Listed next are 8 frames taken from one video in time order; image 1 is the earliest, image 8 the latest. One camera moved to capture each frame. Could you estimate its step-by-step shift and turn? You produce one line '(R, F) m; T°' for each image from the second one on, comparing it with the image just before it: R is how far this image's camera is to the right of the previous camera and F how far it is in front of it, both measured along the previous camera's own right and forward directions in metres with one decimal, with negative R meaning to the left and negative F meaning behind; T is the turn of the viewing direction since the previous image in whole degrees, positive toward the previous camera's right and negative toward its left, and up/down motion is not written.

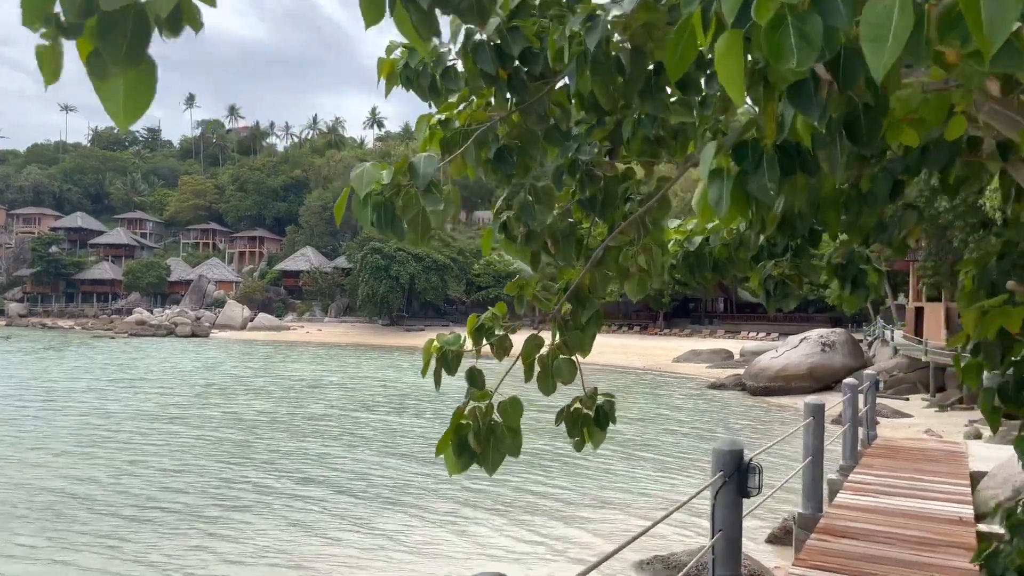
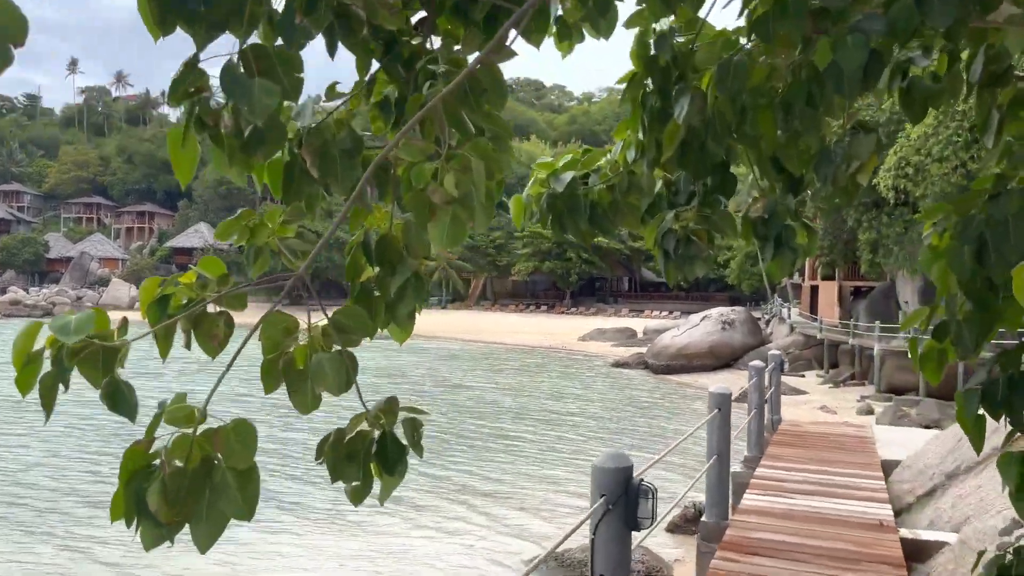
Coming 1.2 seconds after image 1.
(+0.2, +0.7) m; +7°
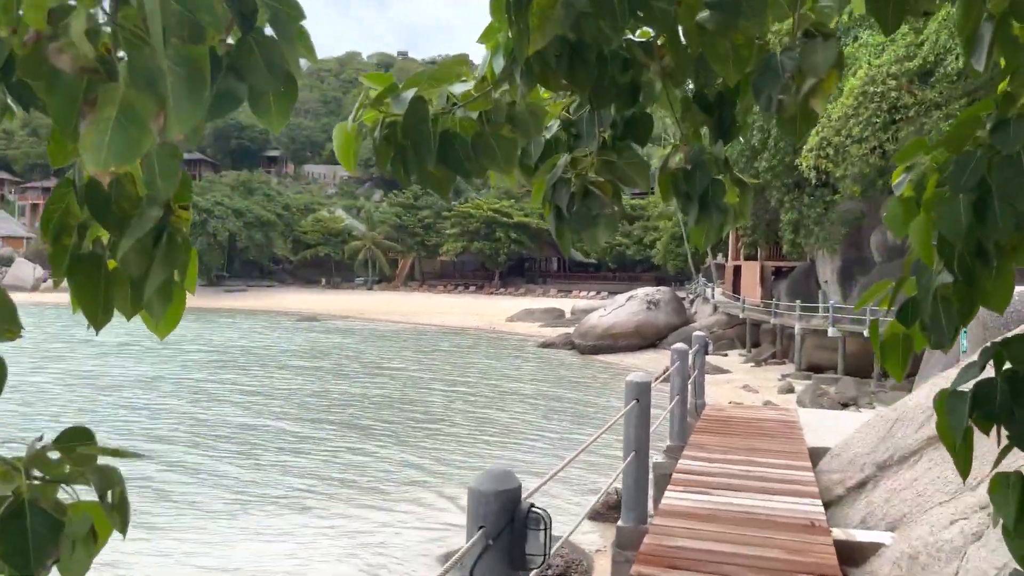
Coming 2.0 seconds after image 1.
(+0.1, +0.4) m; +5°
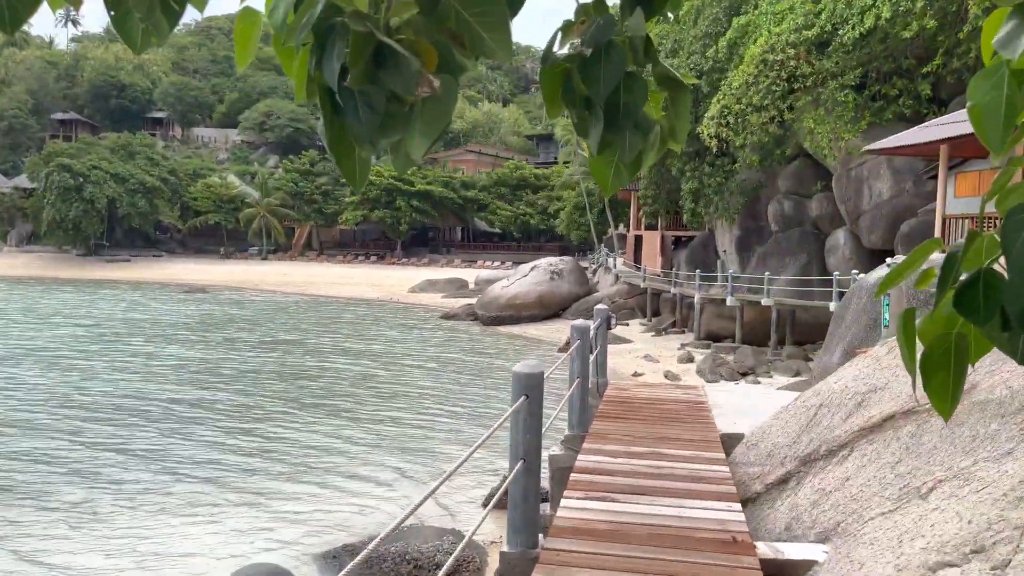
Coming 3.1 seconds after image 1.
(+0.1, +0.6) m; +7°
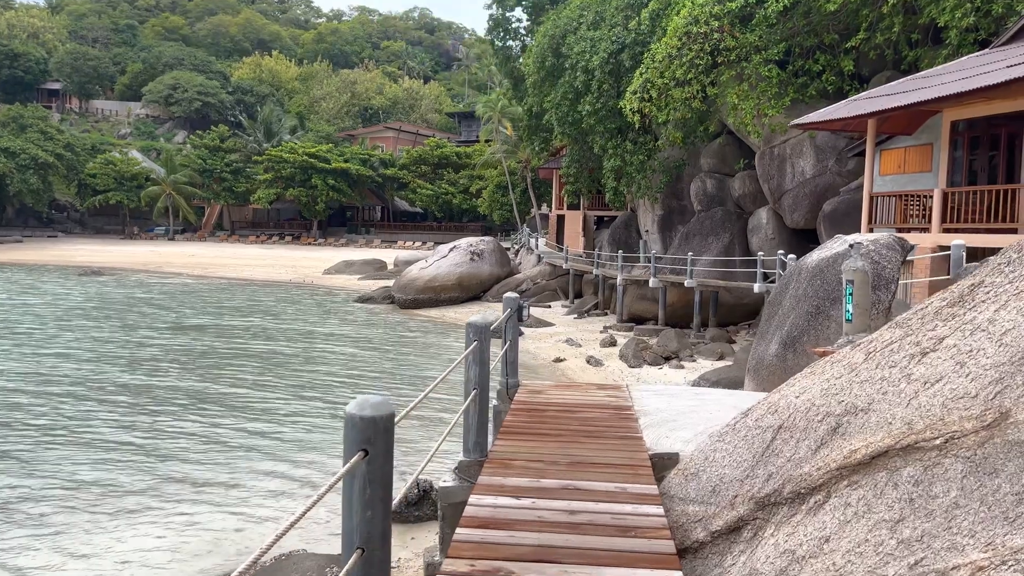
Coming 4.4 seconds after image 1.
(+0.2, +0.8) m; +5°
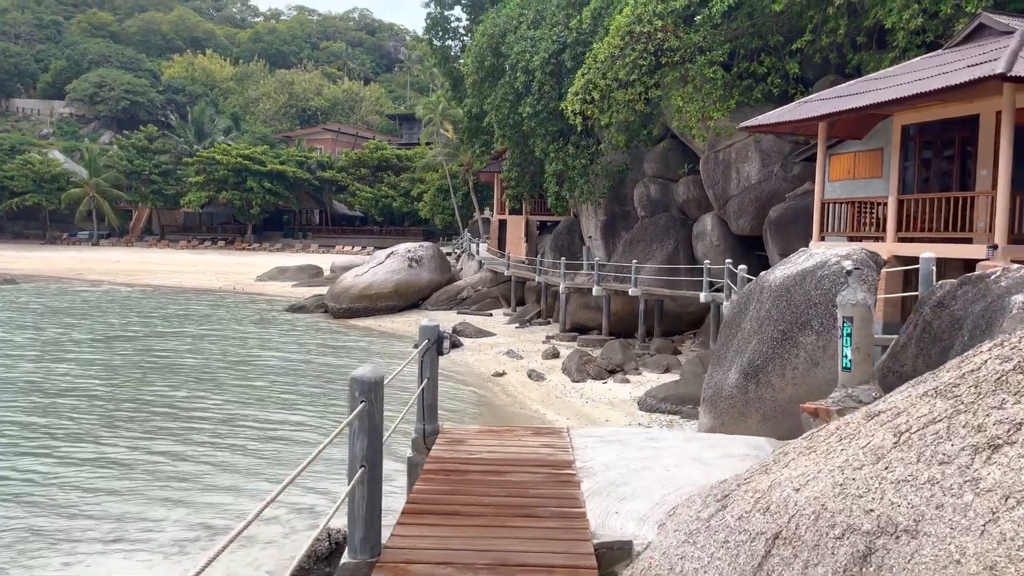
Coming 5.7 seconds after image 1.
(+0.1, +0.8) m; +4°
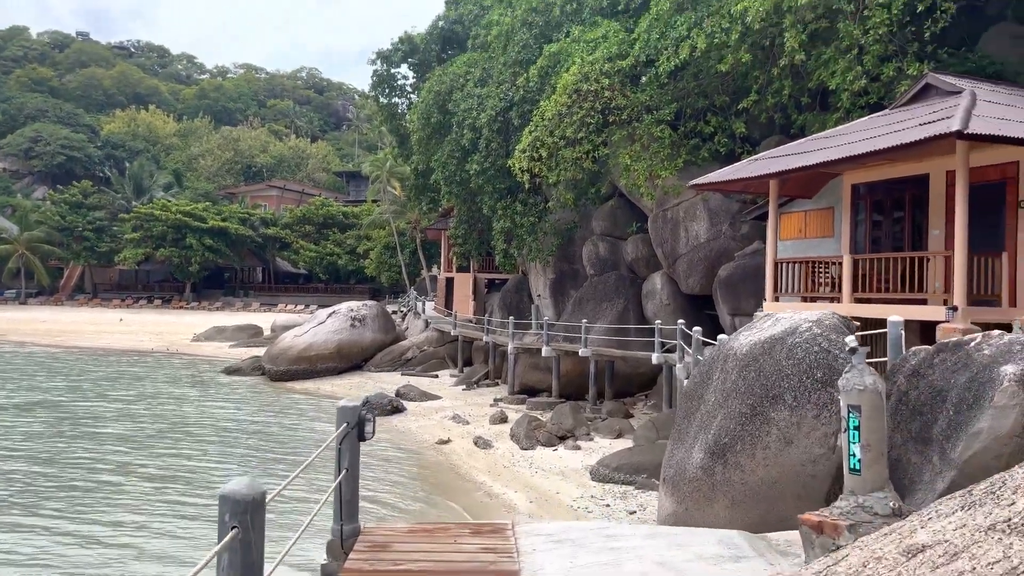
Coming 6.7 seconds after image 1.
(+0.1, +0.5) m; +4°
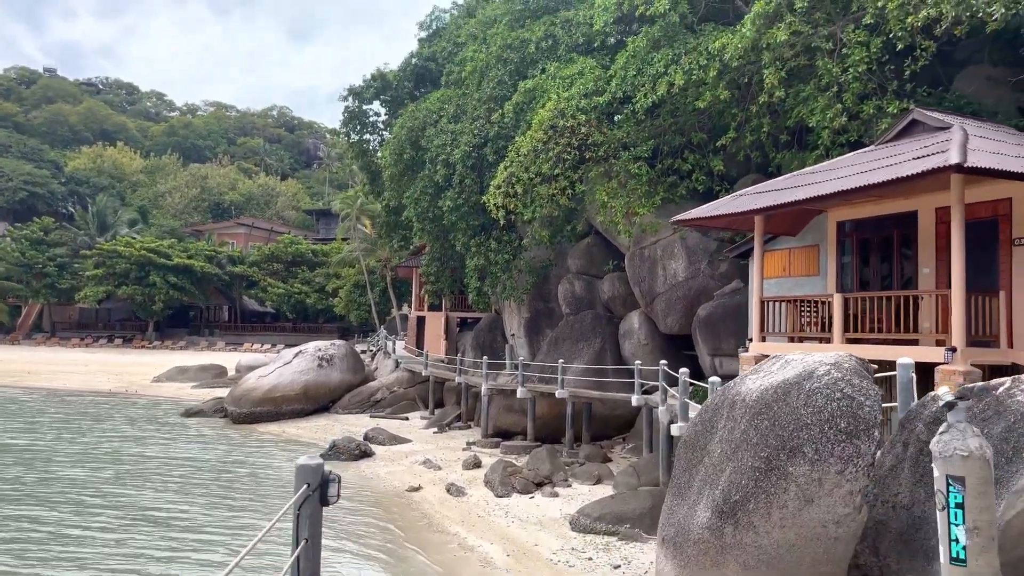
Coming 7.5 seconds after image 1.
(-0.1, +0.4) m; +2°
